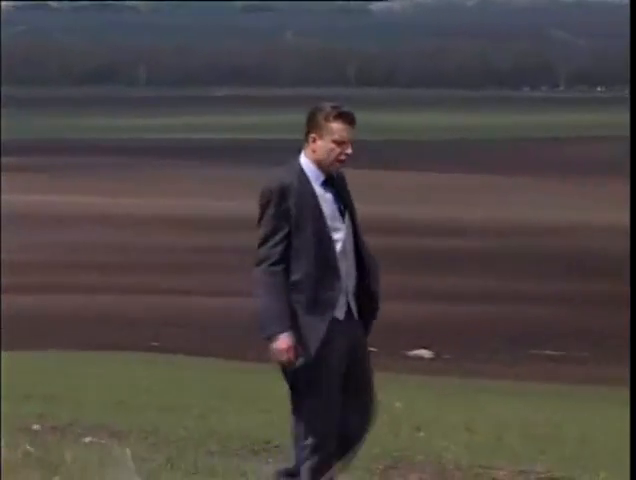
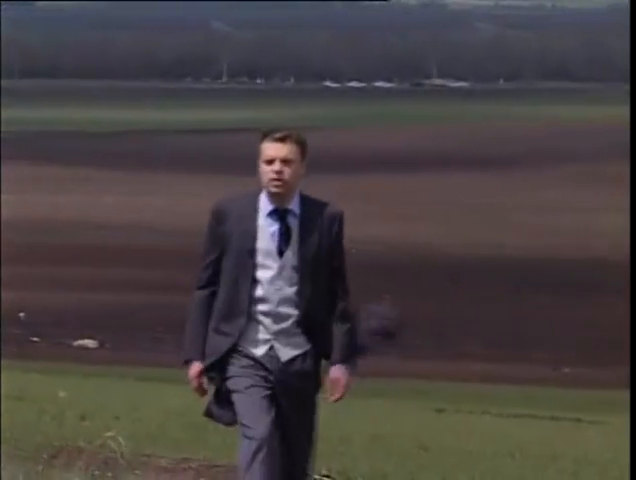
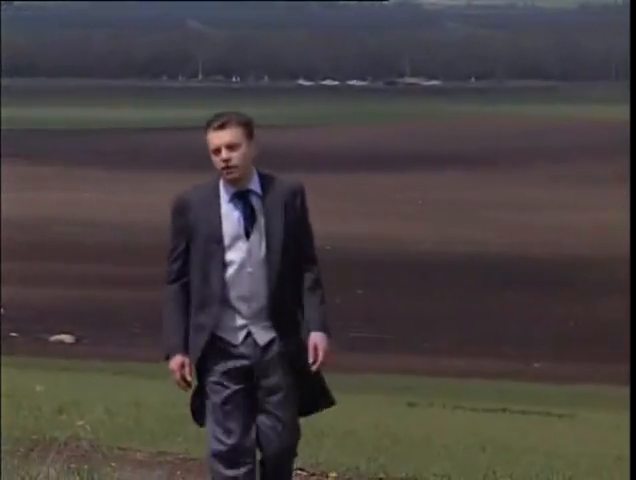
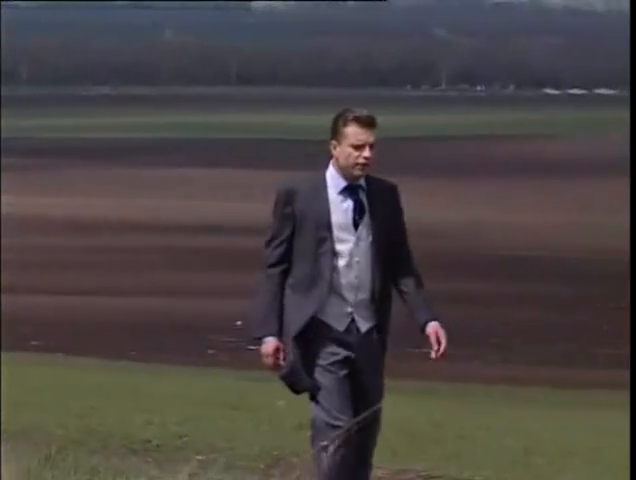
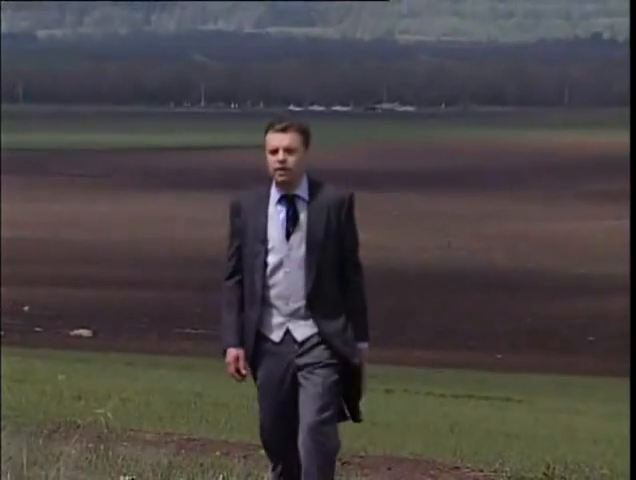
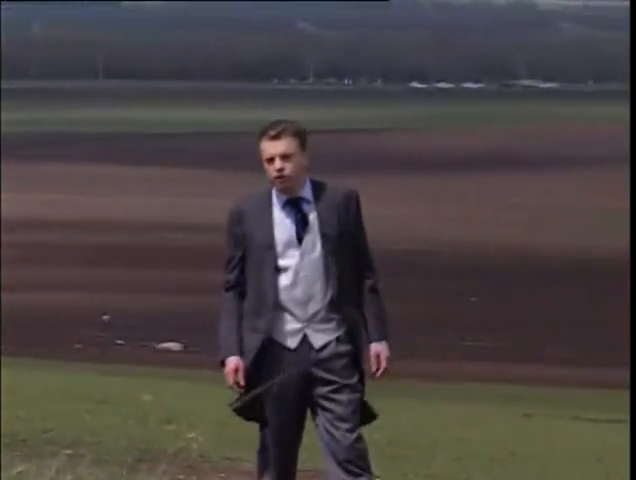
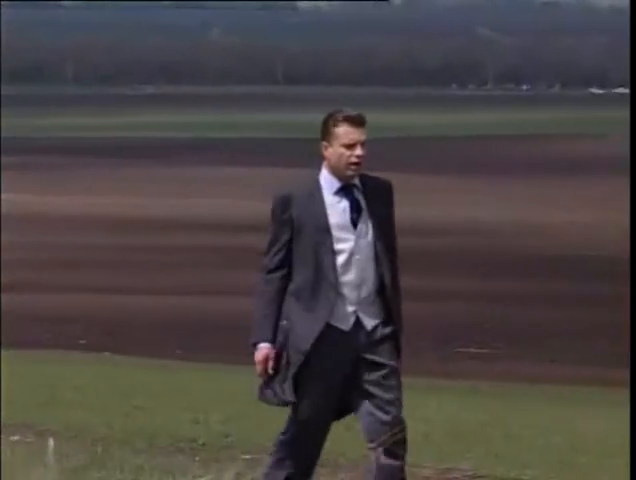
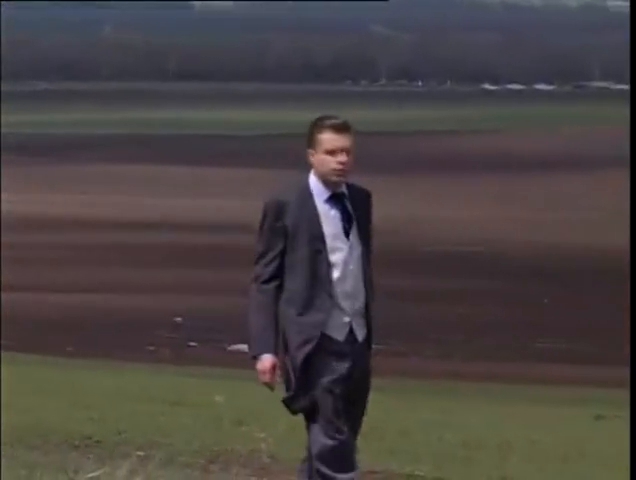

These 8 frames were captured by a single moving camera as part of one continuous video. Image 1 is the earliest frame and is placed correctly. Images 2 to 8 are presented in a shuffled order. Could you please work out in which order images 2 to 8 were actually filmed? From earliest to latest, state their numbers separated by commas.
7, 4, 8, 6, 2, 3, 5
